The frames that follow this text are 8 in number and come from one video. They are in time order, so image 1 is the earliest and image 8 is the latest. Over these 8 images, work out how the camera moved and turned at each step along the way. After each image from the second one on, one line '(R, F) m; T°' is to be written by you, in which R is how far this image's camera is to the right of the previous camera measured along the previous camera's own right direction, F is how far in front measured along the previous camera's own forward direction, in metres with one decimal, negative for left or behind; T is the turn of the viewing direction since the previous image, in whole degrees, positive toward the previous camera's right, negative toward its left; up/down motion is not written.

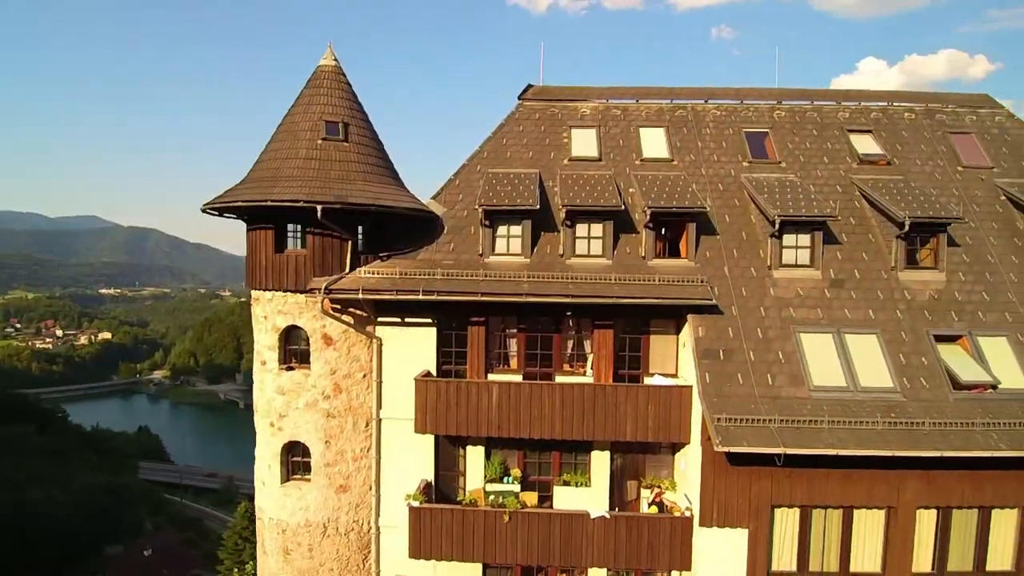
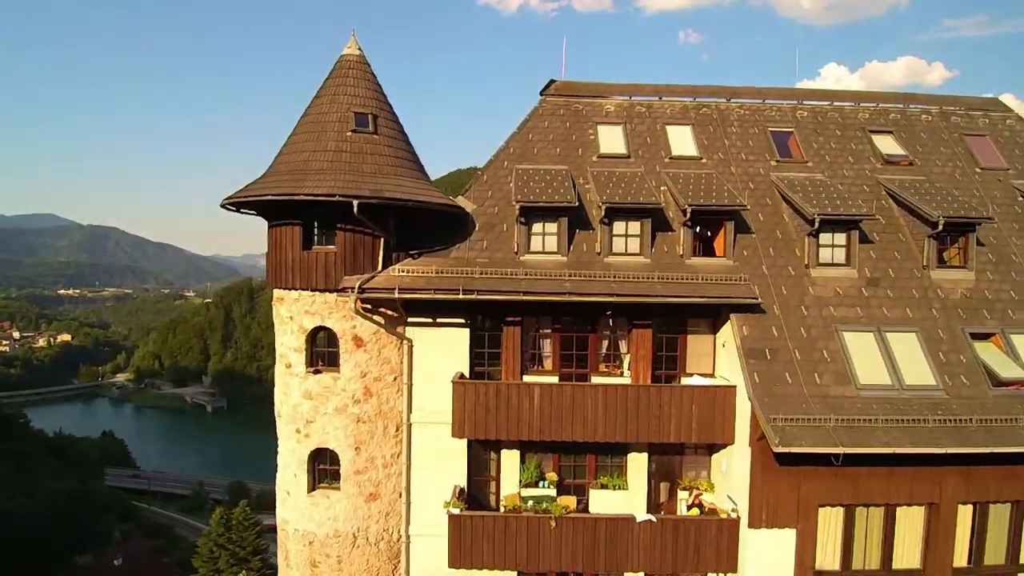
(-1.6, +0.5) m; +3°
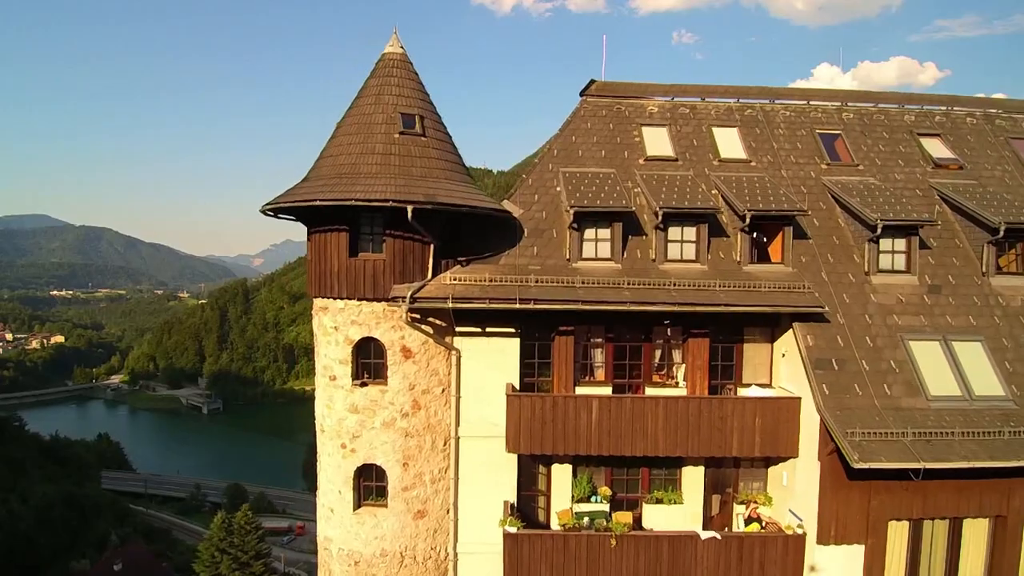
(-1.3, +0.6) m; +1°
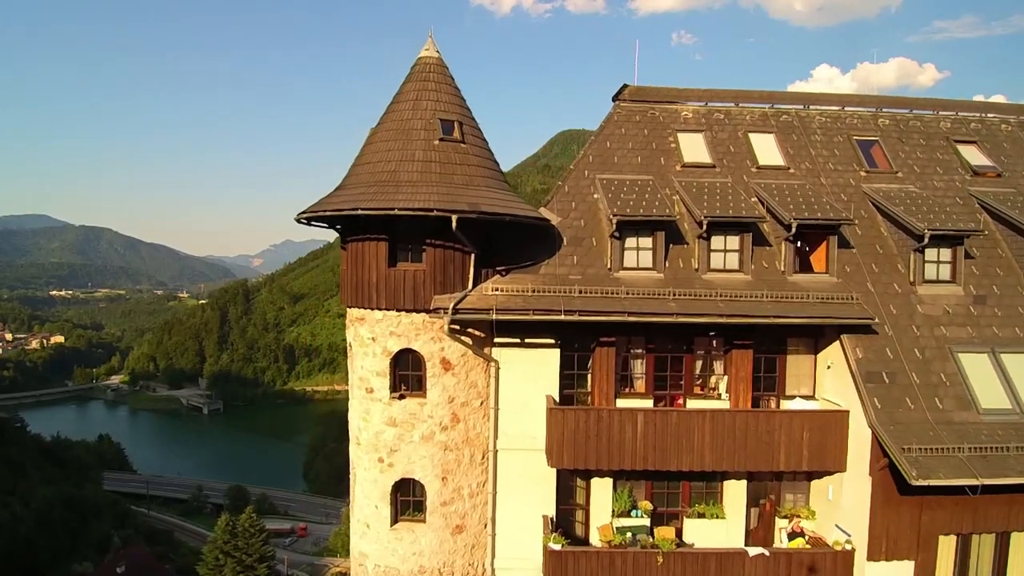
(-0.9, +0.3) m; 0°
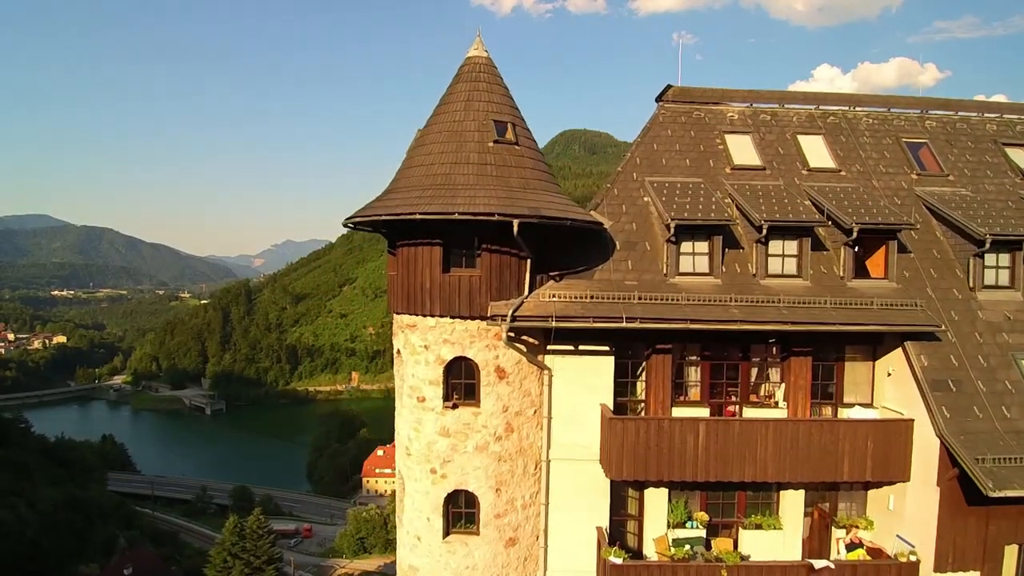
(-1.2, +0.3) m; 0°
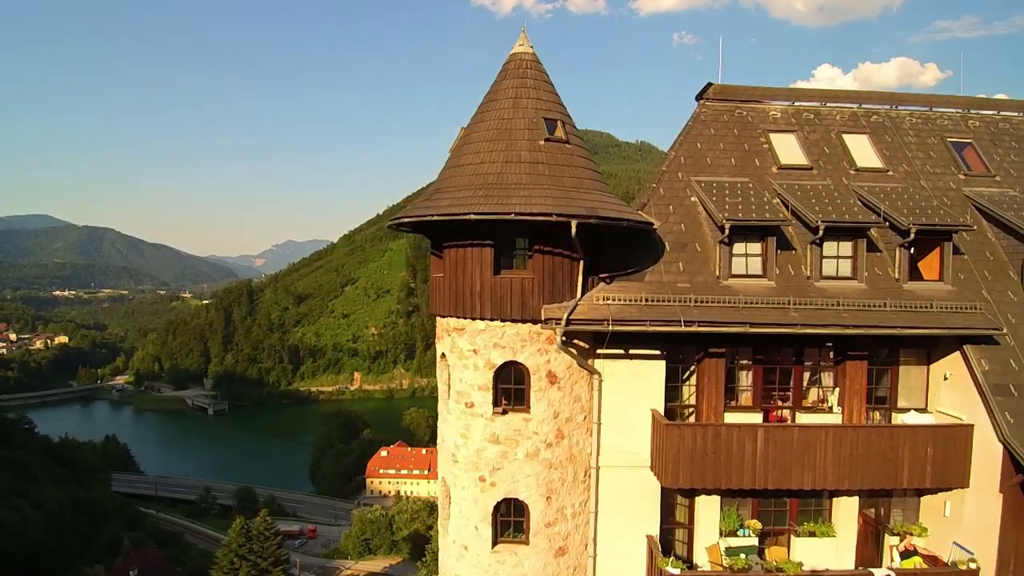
(-1.0, +0.3) m; 0°
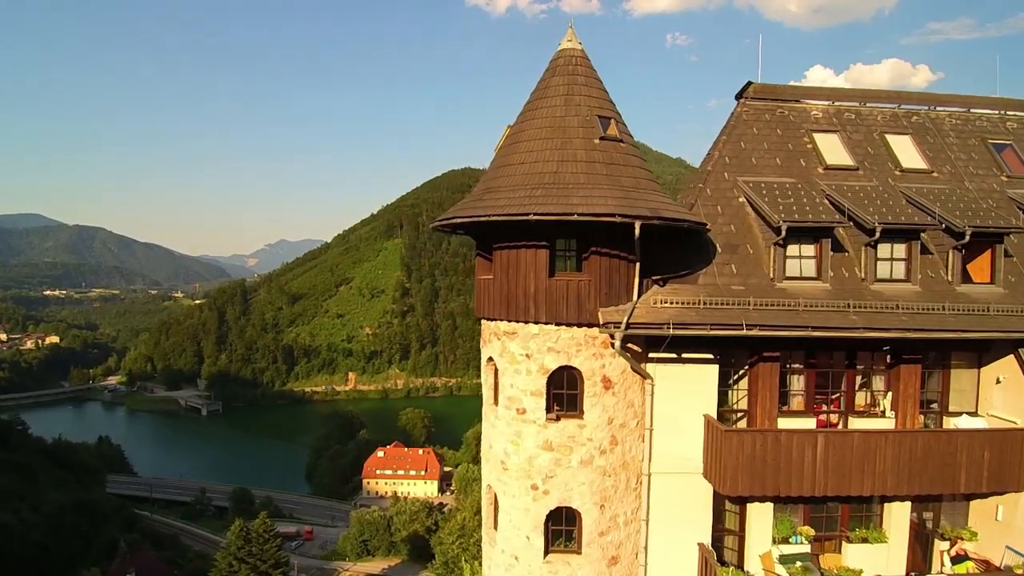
(-1.2, +0.3) m; +1°
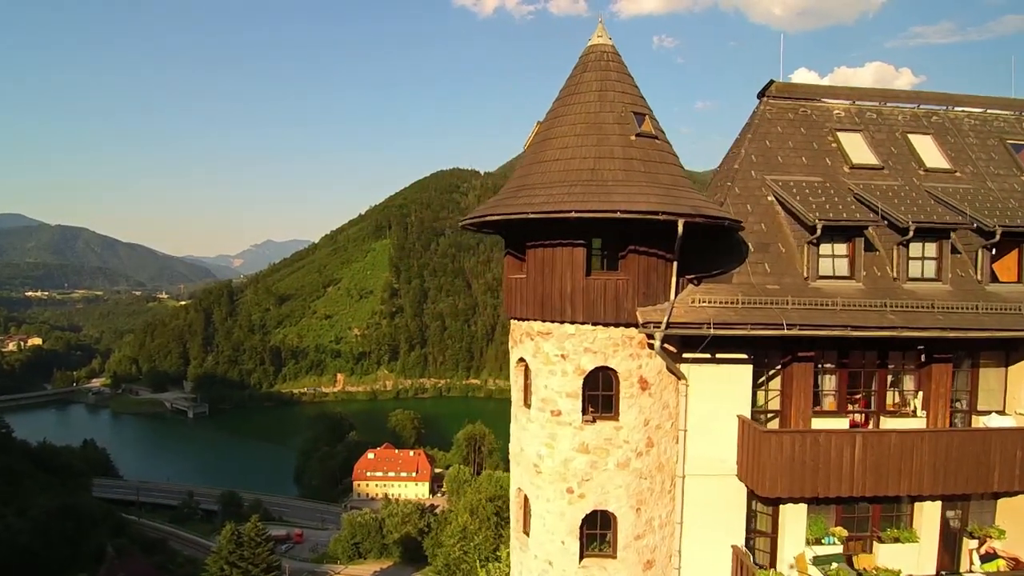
(-0.9, +0.2) m; +1°
